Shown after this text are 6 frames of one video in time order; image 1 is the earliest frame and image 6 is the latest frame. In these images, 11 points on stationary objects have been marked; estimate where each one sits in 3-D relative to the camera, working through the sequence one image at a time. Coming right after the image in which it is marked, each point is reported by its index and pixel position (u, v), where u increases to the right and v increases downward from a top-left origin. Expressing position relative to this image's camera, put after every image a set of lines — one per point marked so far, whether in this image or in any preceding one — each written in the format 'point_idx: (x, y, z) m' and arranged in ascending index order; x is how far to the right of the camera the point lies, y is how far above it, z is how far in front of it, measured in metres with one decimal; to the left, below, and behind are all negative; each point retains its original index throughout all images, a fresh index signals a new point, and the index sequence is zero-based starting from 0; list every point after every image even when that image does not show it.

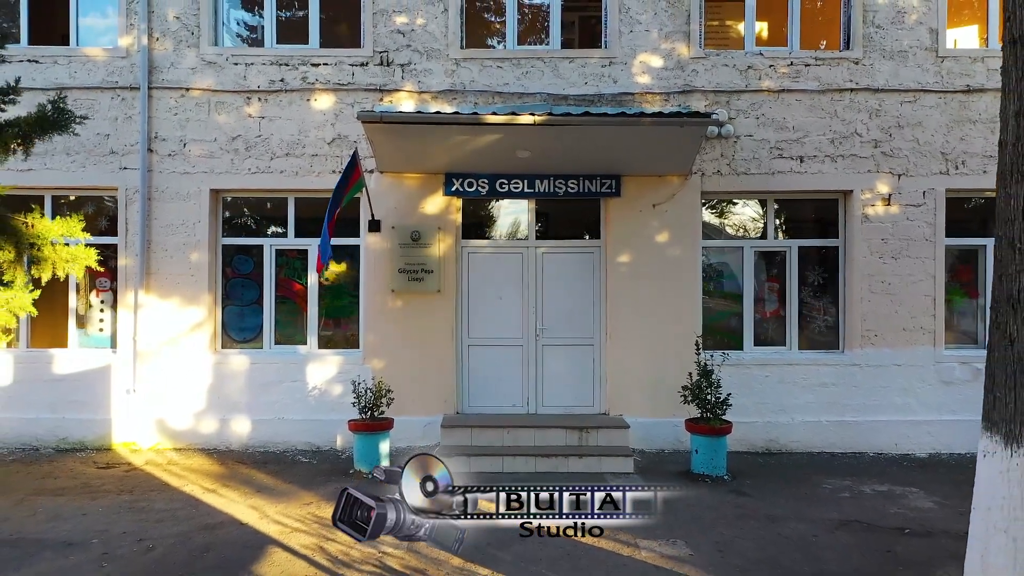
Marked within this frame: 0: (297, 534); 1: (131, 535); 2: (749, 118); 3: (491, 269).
0: (-1.1, -1.3, +5.0) m
1: (-1.9, -1.3, +5.0) m
2: (+1.8, +1.3, +7.2) m
3: (-0.2, +0.1, +7.5) m
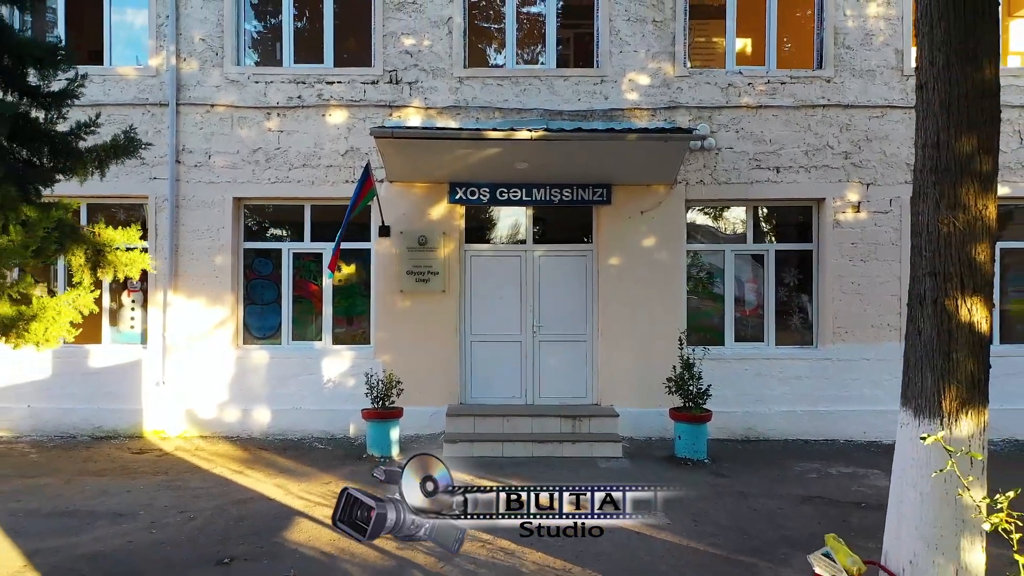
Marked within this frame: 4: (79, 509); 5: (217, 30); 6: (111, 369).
0: (-1.1, -1.3, +5.7) m
1: (-1.9, -1.3, +5.6) m
2: (+1.7, +1.3, +7.9) m
3: (-0.2, +0.1, +8.1) m
4: (-2.4, -1.2, +5.5) m
5: (-2.4, +2.1, +7.9) m
6: (-3.2, -0.6, +7.8) m
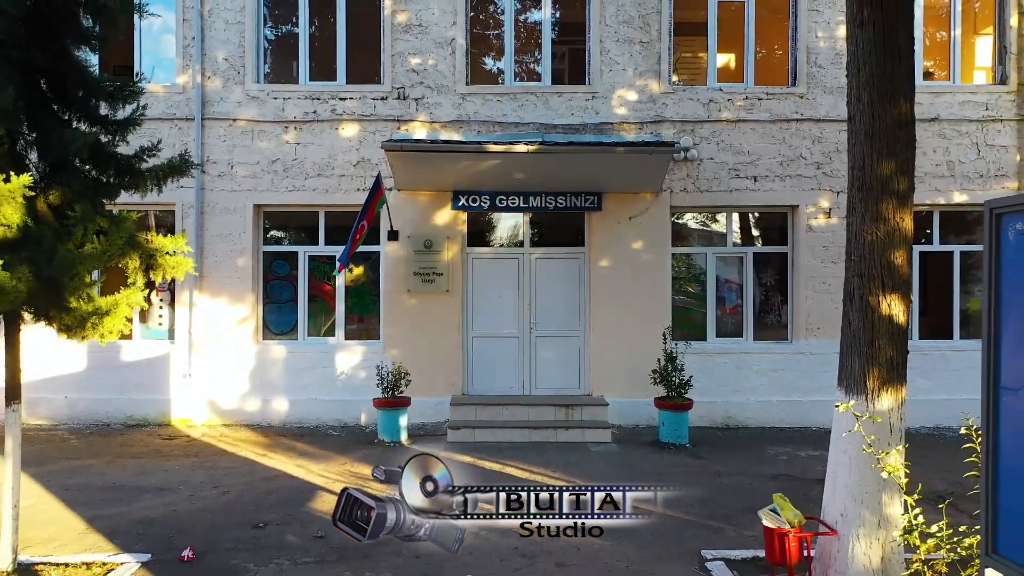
0: (-1.1, -1.3, +6.3) m
1: (-1.9, -1.3, +6.3) m
2: (+1.7, +1.3, +8.5) m
3: (-0.2, +0.1, +8.8) m
4: (-2.4, -1.2, +6.2) m
5: (-2.4, +2.1, +8.6) m
6: (-3.2, -0.6, +8.5) m
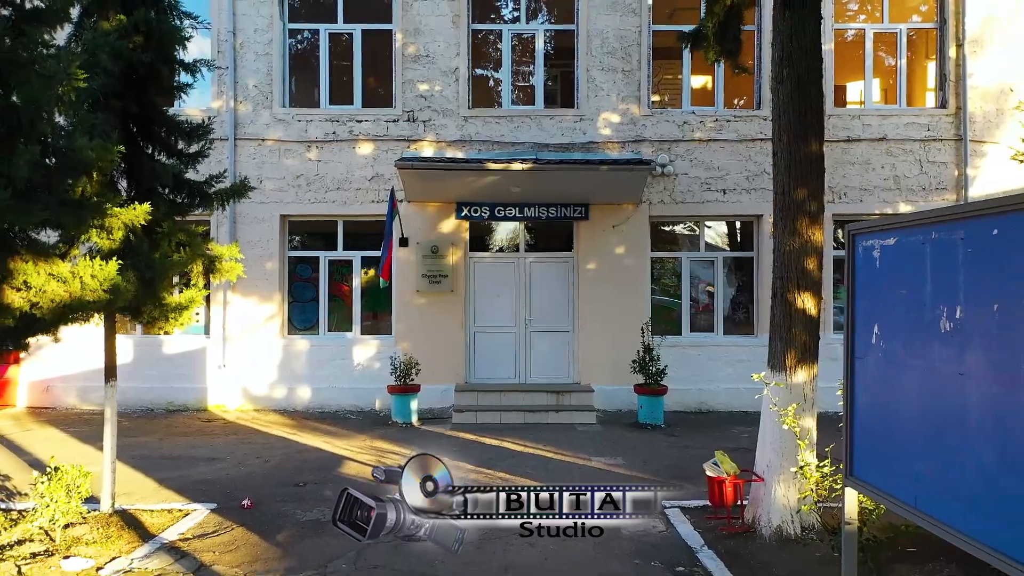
0: (-1.1, -1.3, +7.4) m
1: (-2.0, -1.3, +7.4) m
2: (+1.7, +1.3, +9.6) m
3: (-0.2, +0.1, +9.8) m
4: (-2.5, -1.2, +7.3) m
5: (-2.4, +2.1, +9.7) m
6: (-3.2, -0.7, +9.6) m
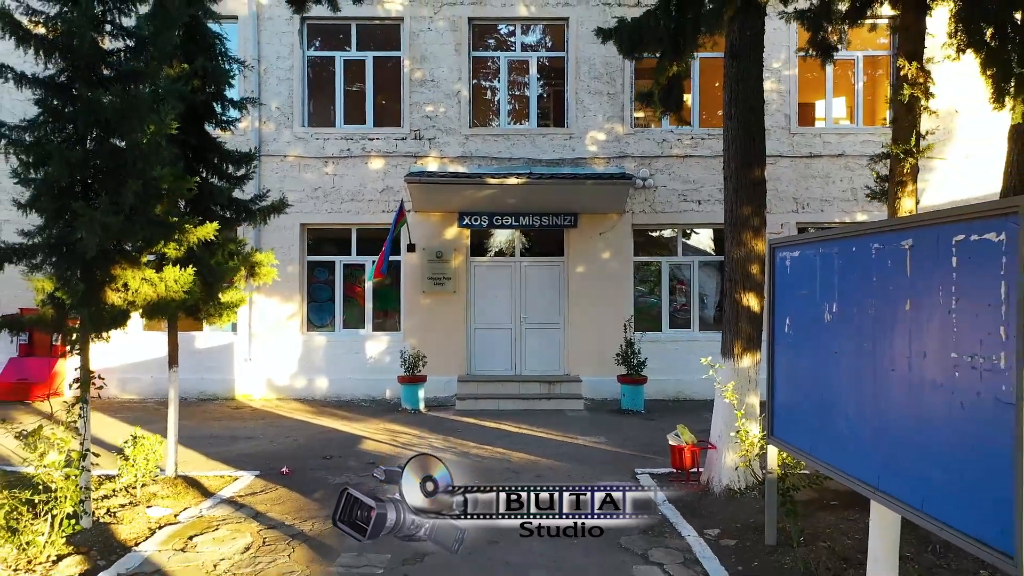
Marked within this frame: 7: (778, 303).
0: (-1.2, -1.3, +8.5) m
1: (-2.0, -1.3, +8.4) m
2: (+1.7, +1.2, +10.7) m
3: (-0.2, +0.1, +10.9) m
4: (-2.5, -1.3, +8.4) m
5: (-2.5, +2.1, +10.7) m
6: (-3.3, -0.7, +10.6) m
7: (+1.3, -0.1, +4.9) m
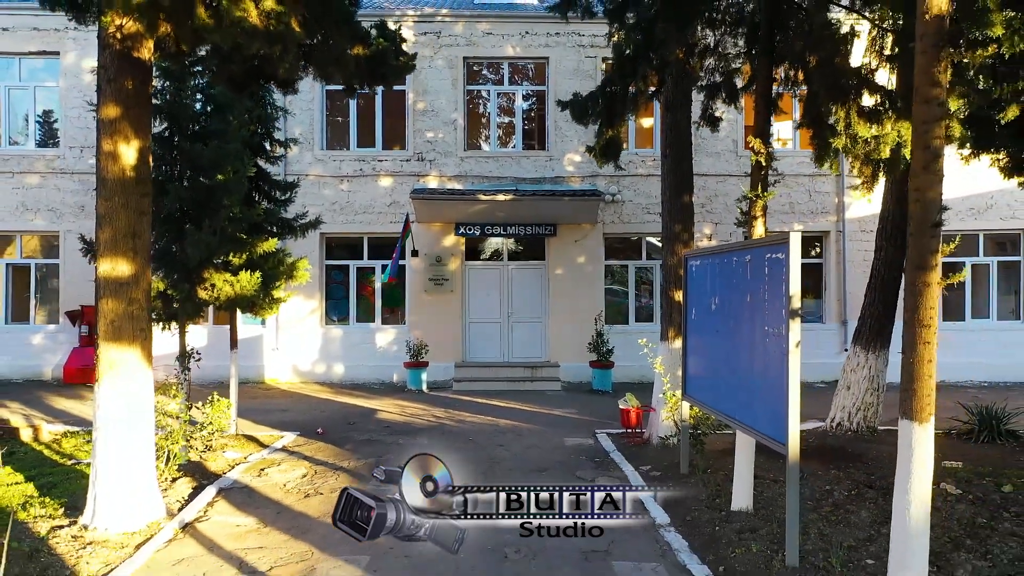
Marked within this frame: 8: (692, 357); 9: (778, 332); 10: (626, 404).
0: (-1.3, -1.3, +10.3) m
1: (-2.1, -1.3, +10.3) m
2: (+1.5, +1.3, +12.6) m
3: (-0.4, +0.1, +12.8) m
4: (-2.6, -1.3, +10.2) m
5: (-2.6, +2.1, +12.6) m
6: (-3.4, -0.7, +12.5) m
7: (+1.2, -0.1, +6.7) m
8: (+1.2, -0.5, +6.7) m
9: (+1.3, -0.2, +4.7) m
10: (+1.0, -1.0, +8.2) m
